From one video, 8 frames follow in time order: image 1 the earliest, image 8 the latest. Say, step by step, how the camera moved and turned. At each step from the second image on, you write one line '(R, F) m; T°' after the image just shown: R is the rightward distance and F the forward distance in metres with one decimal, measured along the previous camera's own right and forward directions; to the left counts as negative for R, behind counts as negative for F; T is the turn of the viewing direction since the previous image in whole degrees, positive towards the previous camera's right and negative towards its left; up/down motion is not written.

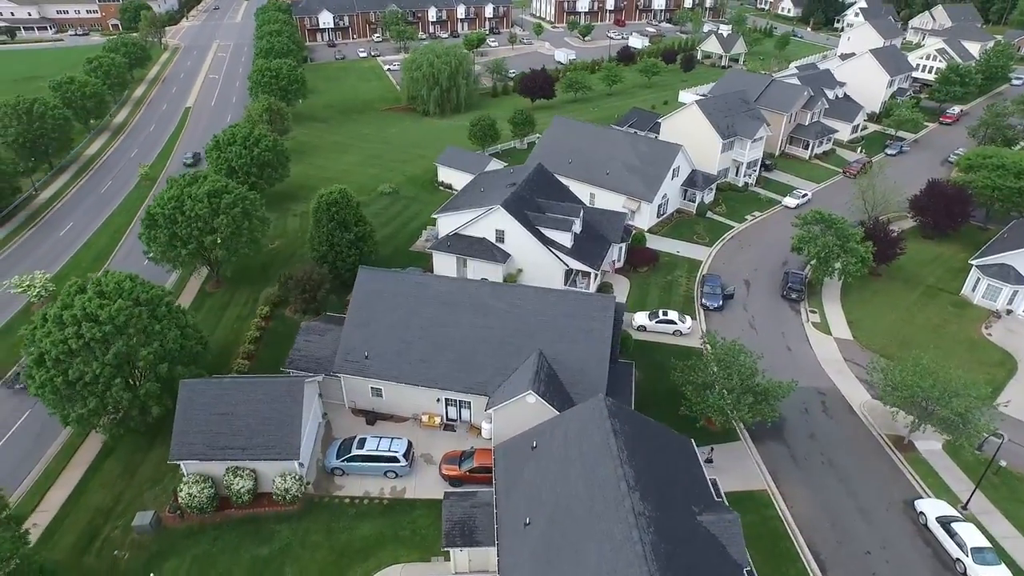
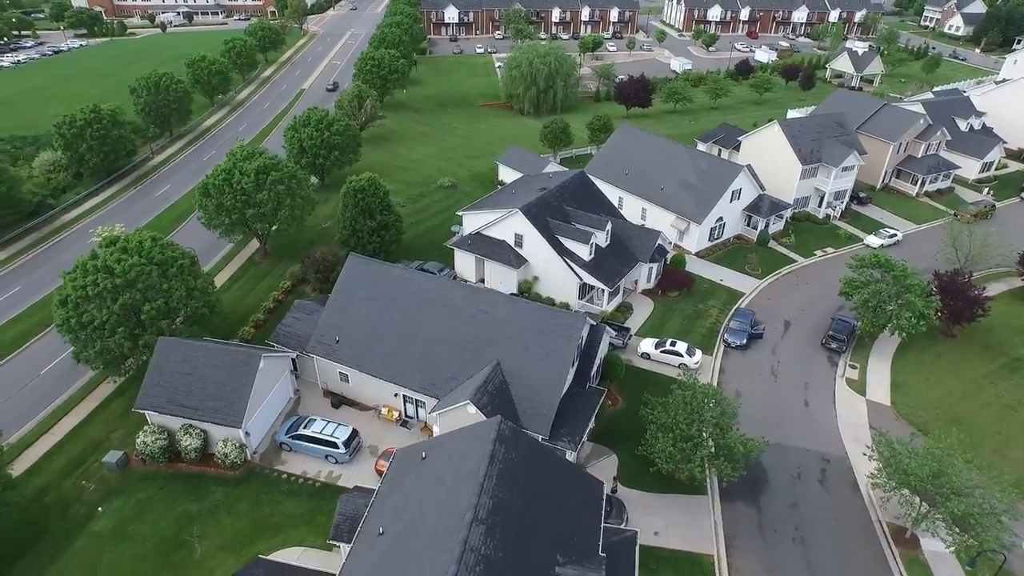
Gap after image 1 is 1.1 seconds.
(+7.7, +1.8) m; -11°
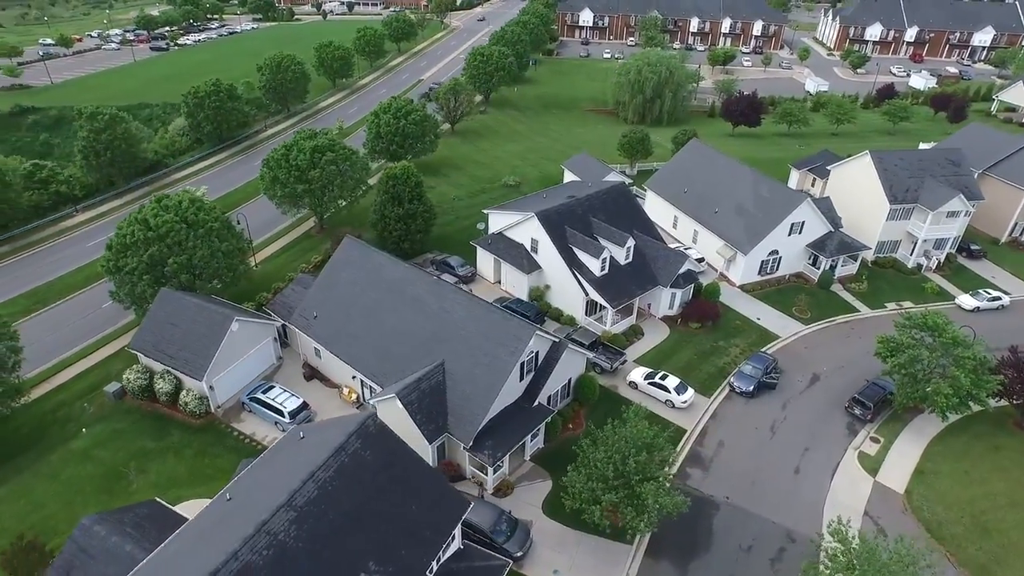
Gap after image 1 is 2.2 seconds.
(+8.5, +1.9) m; -12°
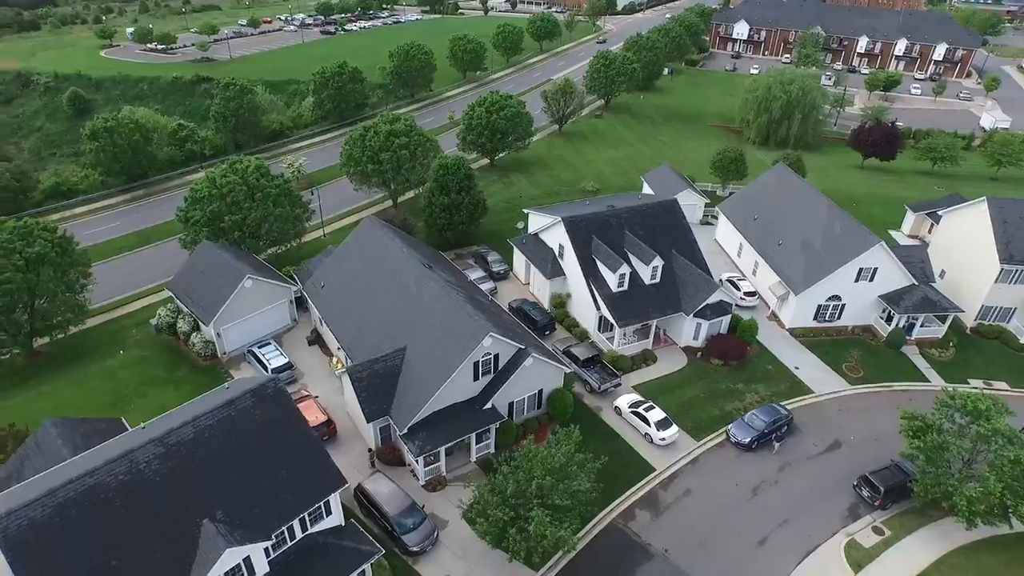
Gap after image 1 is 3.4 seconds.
(+8.2, +1.6) m; -13°
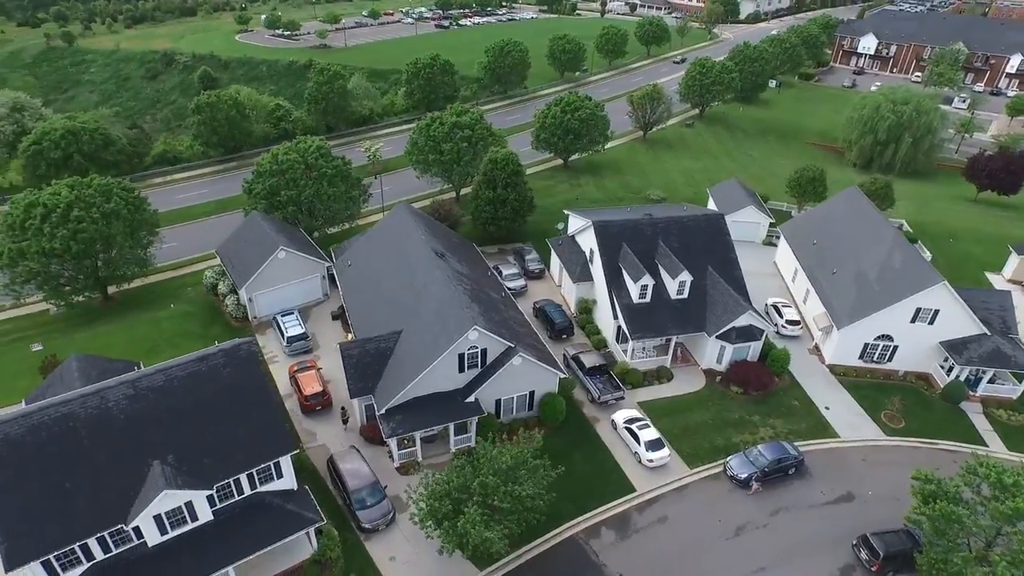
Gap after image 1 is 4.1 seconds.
(+5.1, +0.7) m; -10°
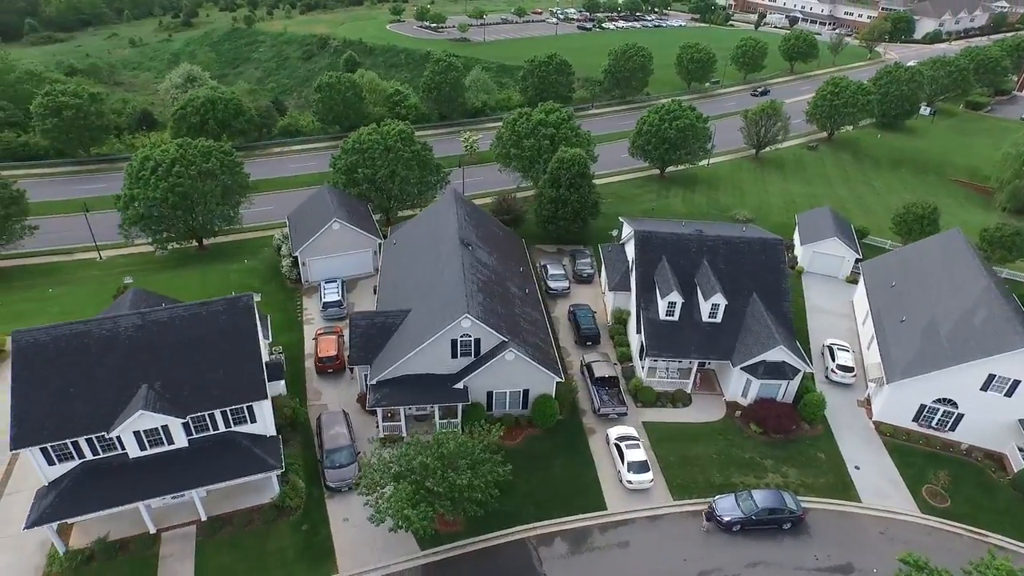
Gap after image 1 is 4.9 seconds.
(+6.1, +0.7) m; -12°
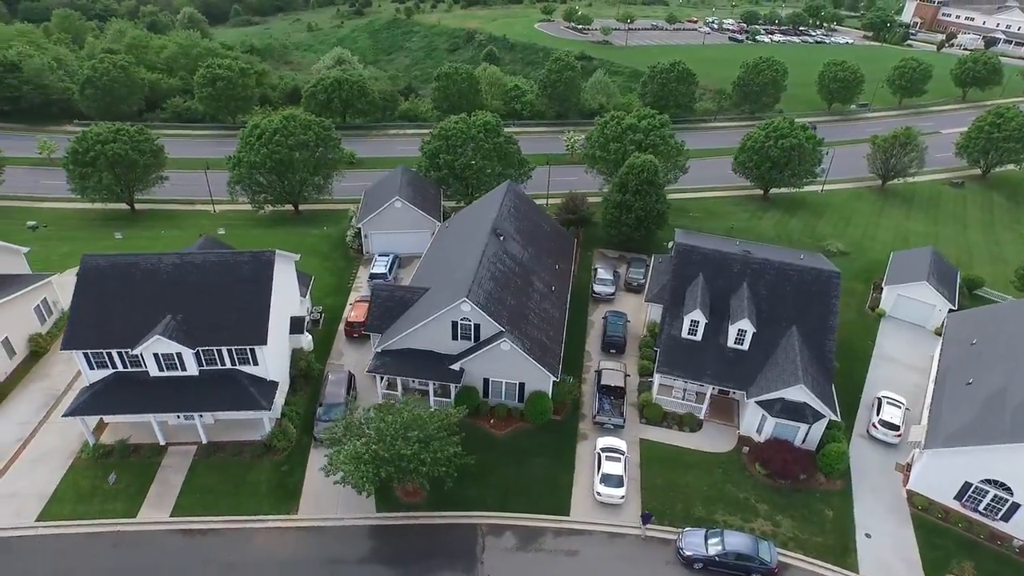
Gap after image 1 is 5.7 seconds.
(+6.3, +0.4) m; -13°
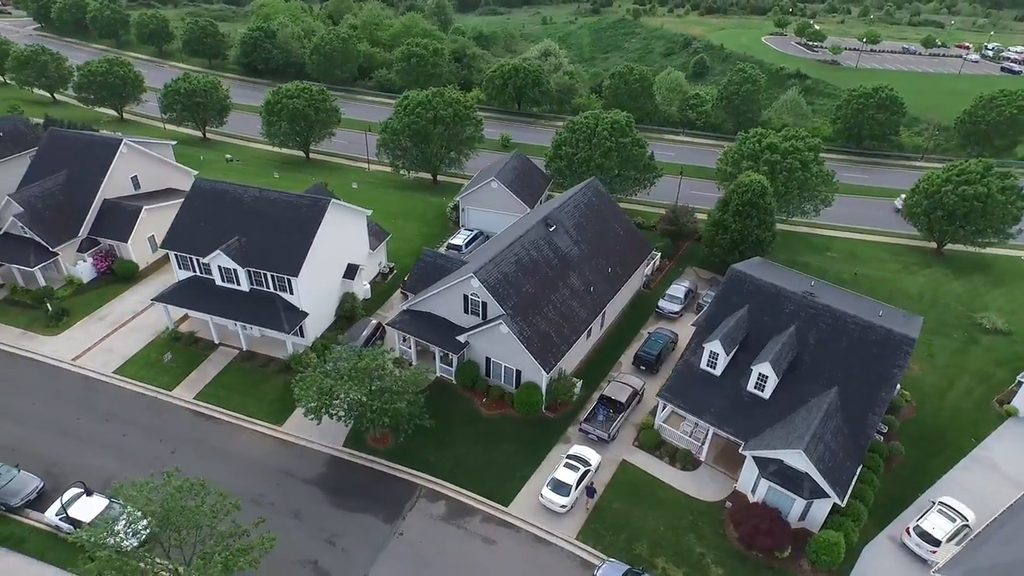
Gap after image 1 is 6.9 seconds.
(+9.6, +1.4) m; -19°
